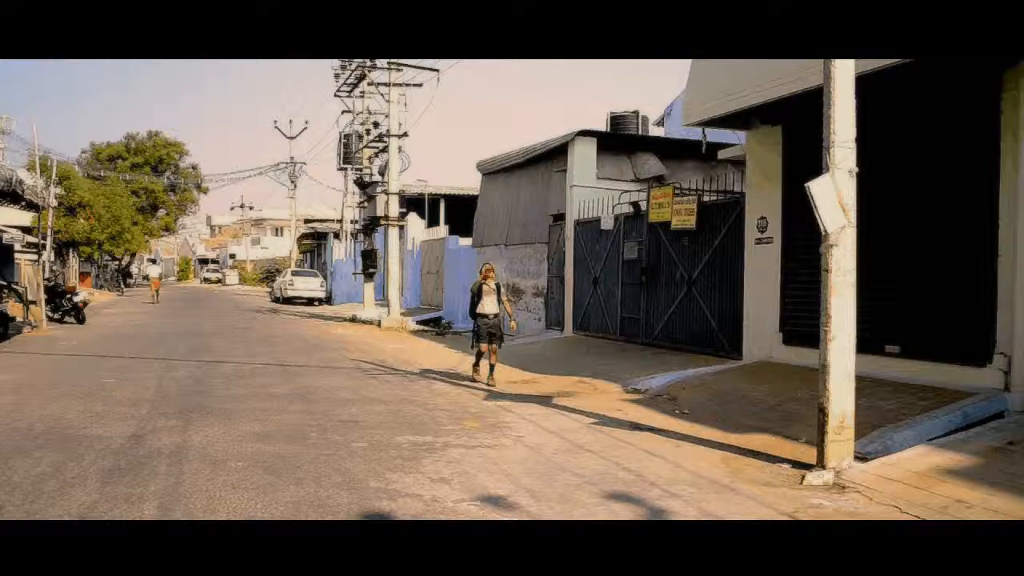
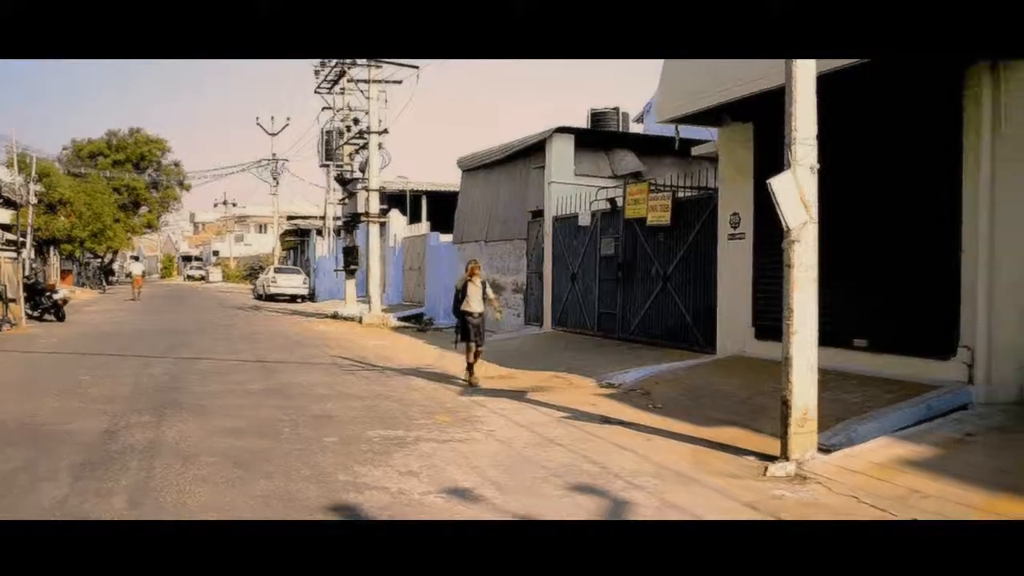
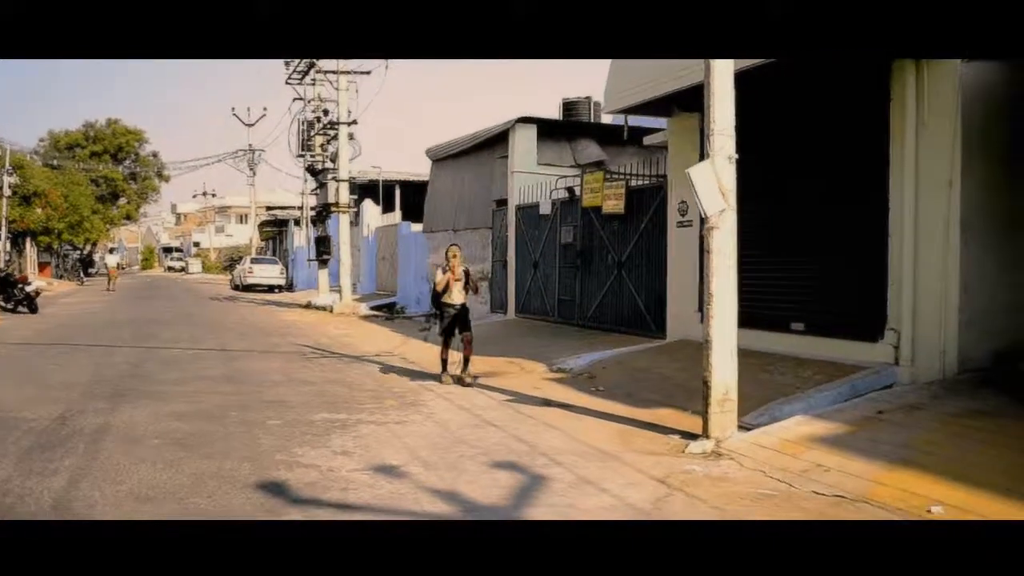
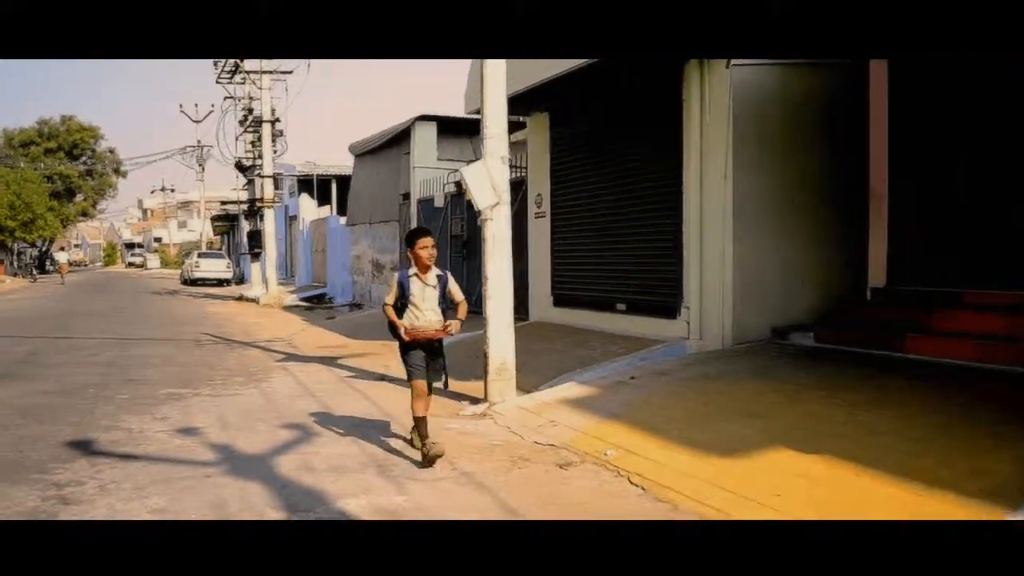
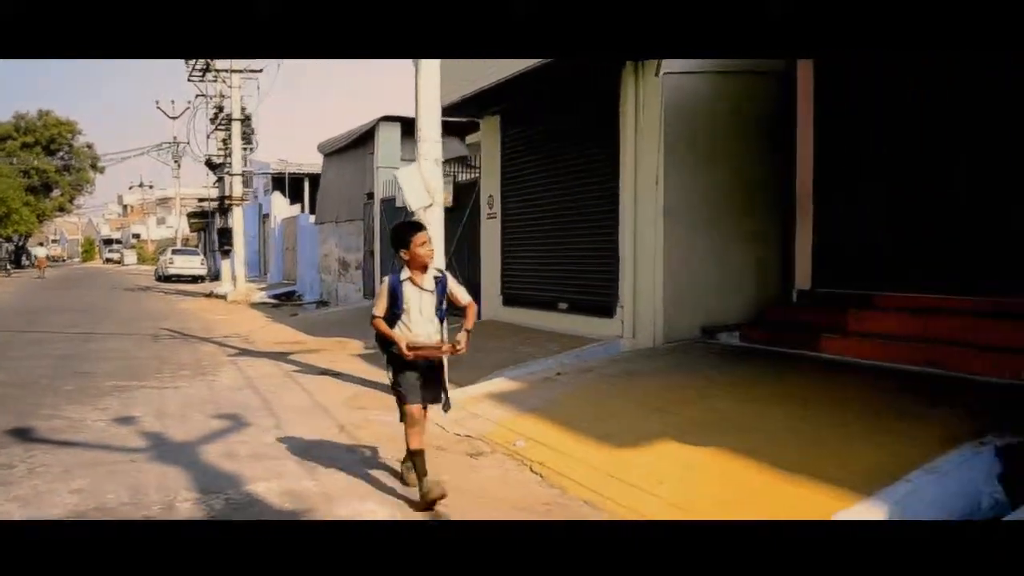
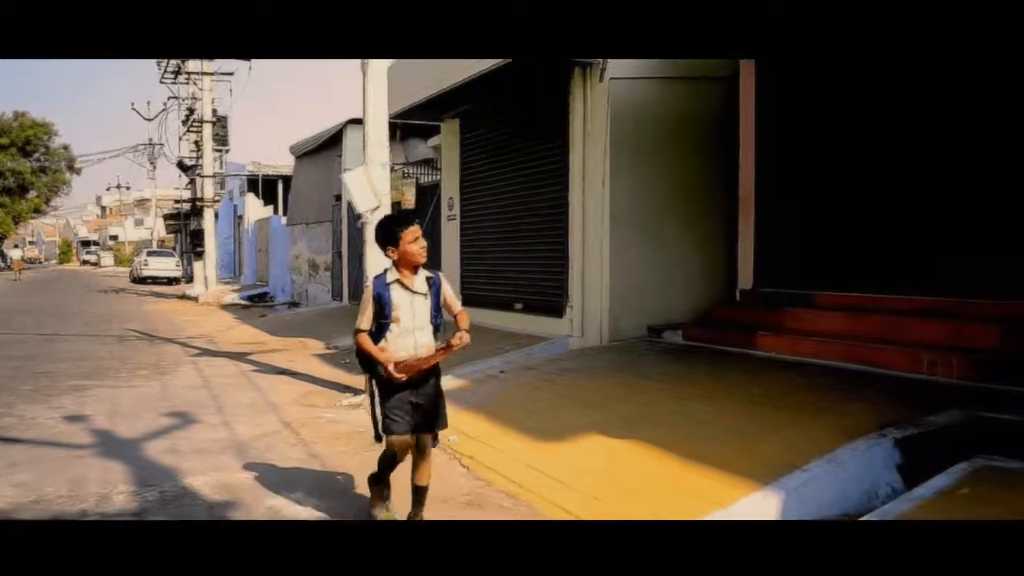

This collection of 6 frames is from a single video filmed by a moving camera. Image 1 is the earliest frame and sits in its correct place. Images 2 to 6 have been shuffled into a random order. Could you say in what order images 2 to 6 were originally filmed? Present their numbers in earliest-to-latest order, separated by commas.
2, 3, 4, 5, 6
